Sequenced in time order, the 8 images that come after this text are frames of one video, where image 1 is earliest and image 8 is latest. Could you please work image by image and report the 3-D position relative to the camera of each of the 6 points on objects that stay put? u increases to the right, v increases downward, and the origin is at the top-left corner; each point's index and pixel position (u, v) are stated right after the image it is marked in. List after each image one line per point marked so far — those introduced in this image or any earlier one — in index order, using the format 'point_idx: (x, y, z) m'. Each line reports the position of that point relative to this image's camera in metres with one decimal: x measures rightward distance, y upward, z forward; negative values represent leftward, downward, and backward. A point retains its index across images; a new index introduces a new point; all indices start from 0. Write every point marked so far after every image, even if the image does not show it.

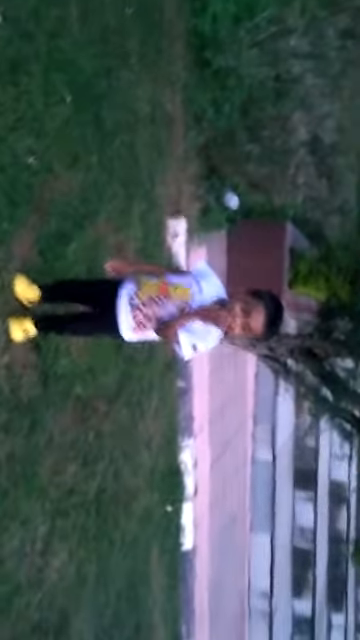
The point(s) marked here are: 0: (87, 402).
0: (-0.4, -0.4, +5.6) m
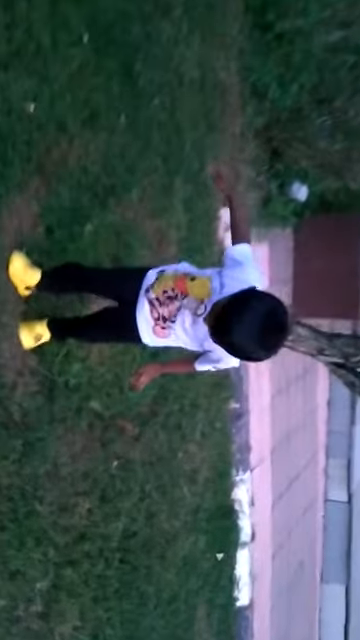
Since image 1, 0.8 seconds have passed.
0: (-0.3, -0.4, +4.5) m
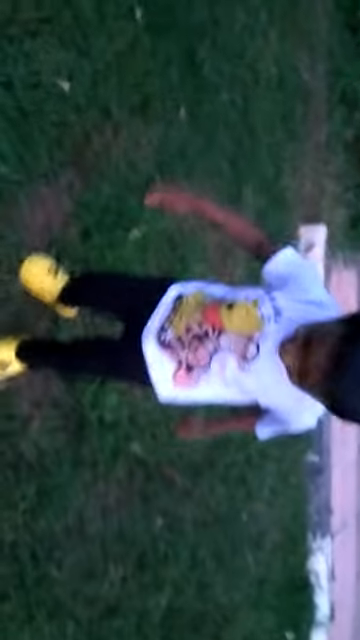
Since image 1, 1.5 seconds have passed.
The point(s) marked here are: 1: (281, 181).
0: (-0.1, -0.5, +3.7) m
1: (+0.4, +0.5, +4.6) m
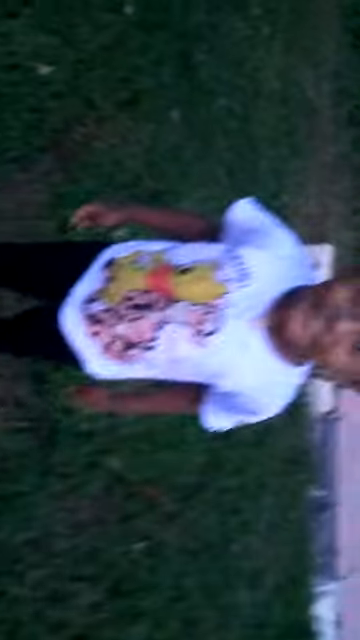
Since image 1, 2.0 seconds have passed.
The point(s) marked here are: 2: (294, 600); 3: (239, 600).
0: (-0.1, -0.5, +3.4) m
1: (+0.4, +0.4, +4.3) m
2: (+0.4, -0.9, +4.0) m
3: (+0.2, -0.9, +3.8) m
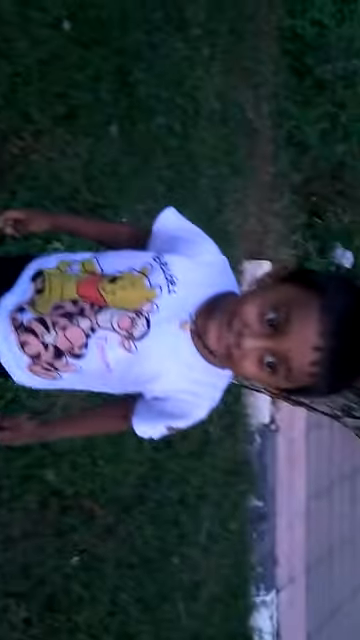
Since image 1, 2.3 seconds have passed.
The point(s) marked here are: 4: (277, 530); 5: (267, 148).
0: (-0.3, -0.5, +3.4) m
1: (+0.1, +0.4, +4.3) m
2: (+0.2, -1.0, +4.0) m
3: (0.0, -0.9, +3.8) m
4: (+0.3, -0.7, +4.2) m
5: (+0.3, +0.7, +4.7) m
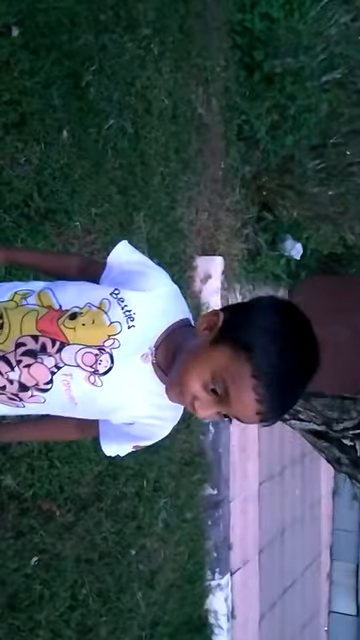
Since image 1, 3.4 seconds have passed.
0: (-0.4, -0.5, +3.5) m
1: (0.0, +0.4, +4.4) m
2: (0.0, -1.0, +4.2) m
3: (-0.1, -0.9, +4.0) m
4: (+0.2, -0.7, +4.4) m
5: (+0.1, +0.7, +4.8) m
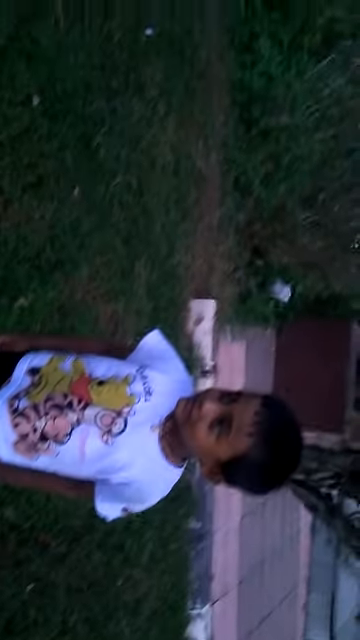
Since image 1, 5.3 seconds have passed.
0: (-0.5, -0.7, +3.8) m
1: (0.0, +0.2, +4.7) m
2: (-0.1, -1.1, +4.5) m
3: (-0.2, -1.1, +4.2) m
4: (+0.1, -0.9, +4.7) m
5: (+0.1, +0.5, +5.1) m
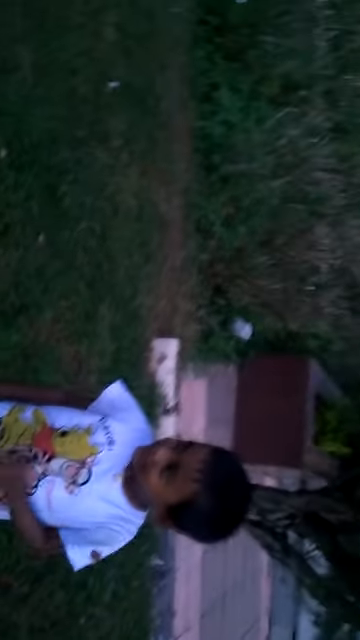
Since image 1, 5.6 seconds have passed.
0: (-0.6, -0.8, +3.9) m
1: (-0.2, +0.1, +4.8) m
2: (-0.2, -1.3, +4.5) m
3: (-0.3, -1.2, +4.3) m
4: (0.0, -1.0, +4.8) m
5: (0.0, +0.4, +5.2) m
